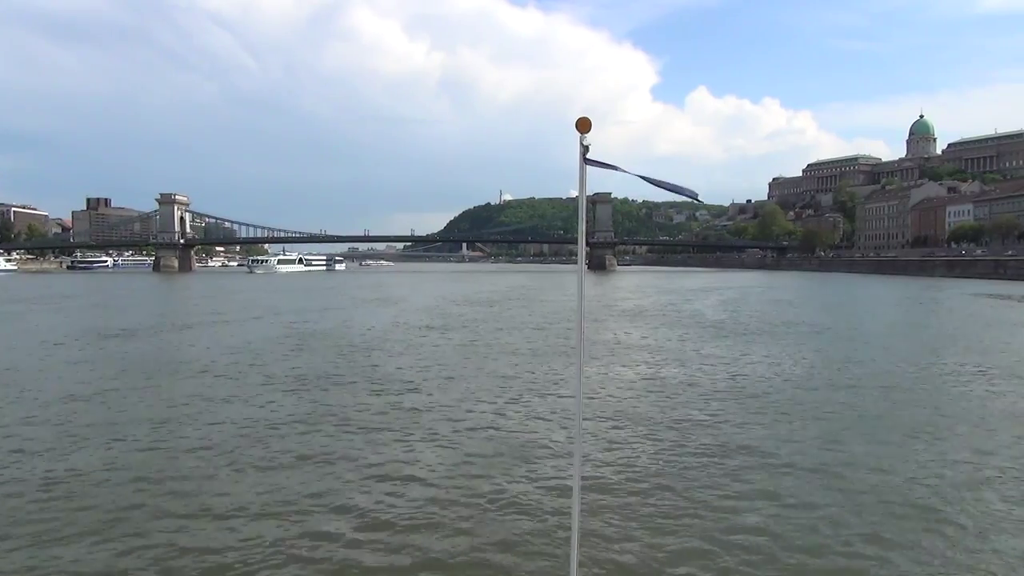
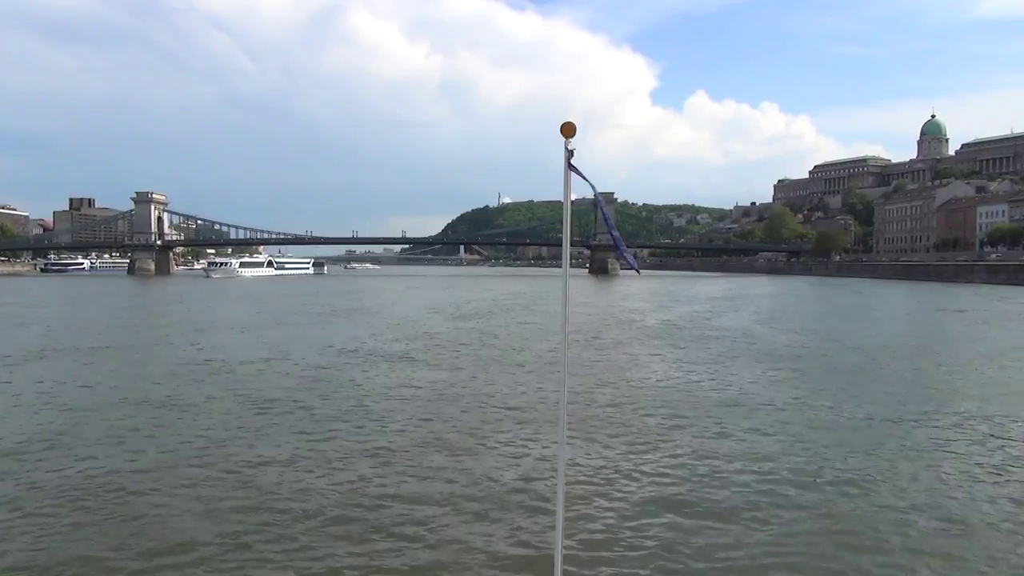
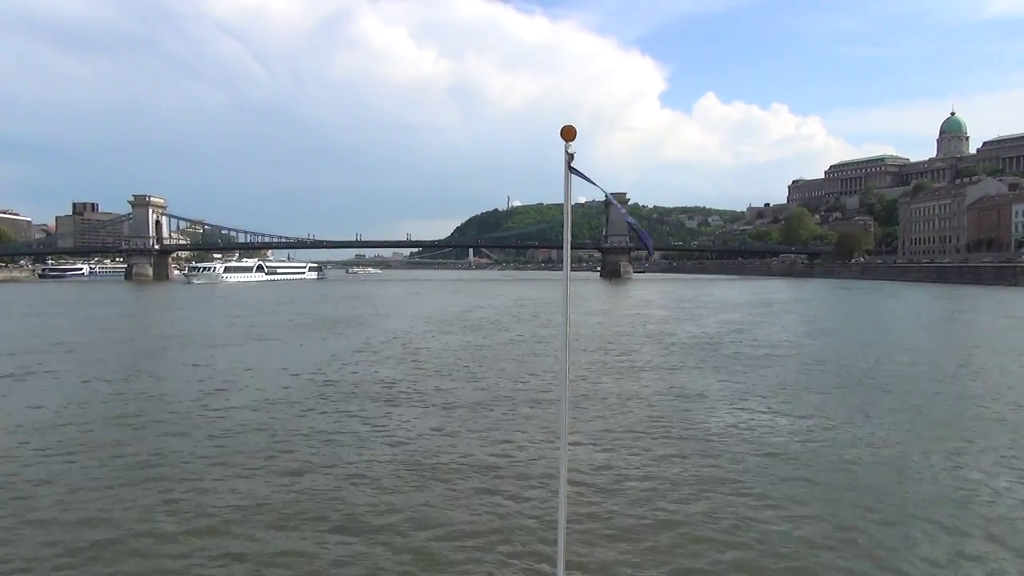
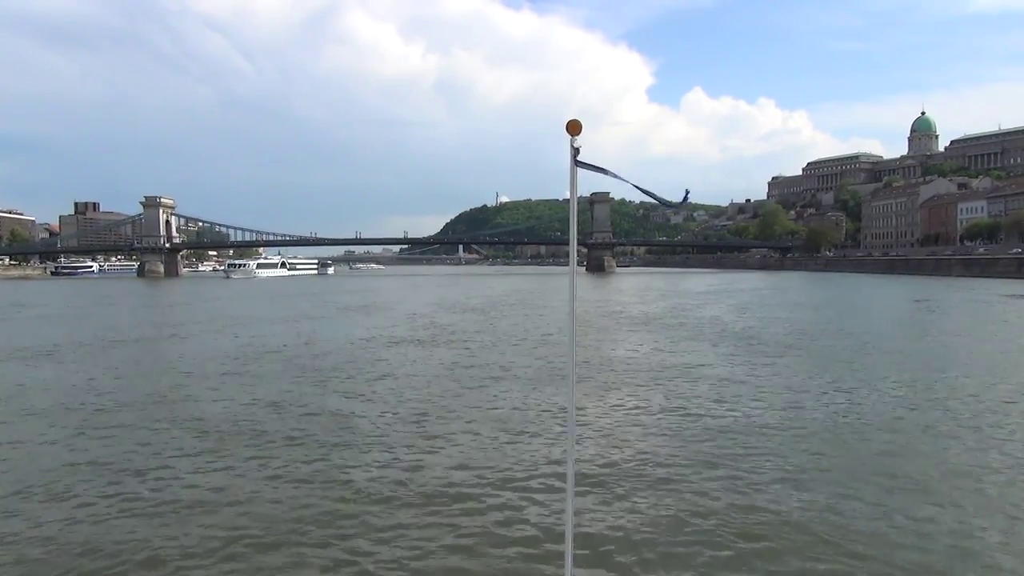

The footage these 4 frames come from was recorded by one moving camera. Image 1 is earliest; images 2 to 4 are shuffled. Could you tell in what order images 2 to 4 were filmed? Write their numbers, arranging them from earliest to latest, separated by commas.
4, 2, 3
